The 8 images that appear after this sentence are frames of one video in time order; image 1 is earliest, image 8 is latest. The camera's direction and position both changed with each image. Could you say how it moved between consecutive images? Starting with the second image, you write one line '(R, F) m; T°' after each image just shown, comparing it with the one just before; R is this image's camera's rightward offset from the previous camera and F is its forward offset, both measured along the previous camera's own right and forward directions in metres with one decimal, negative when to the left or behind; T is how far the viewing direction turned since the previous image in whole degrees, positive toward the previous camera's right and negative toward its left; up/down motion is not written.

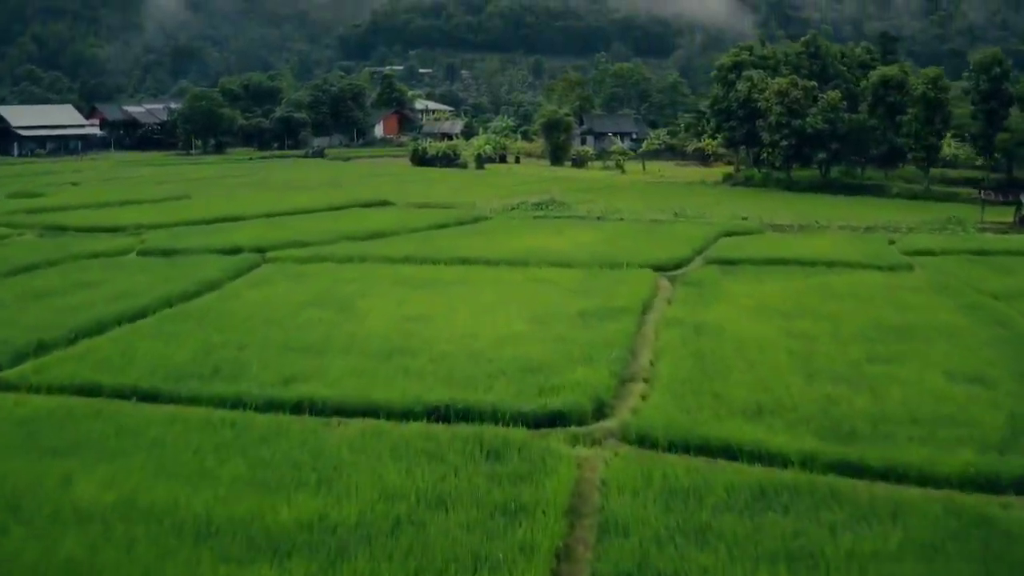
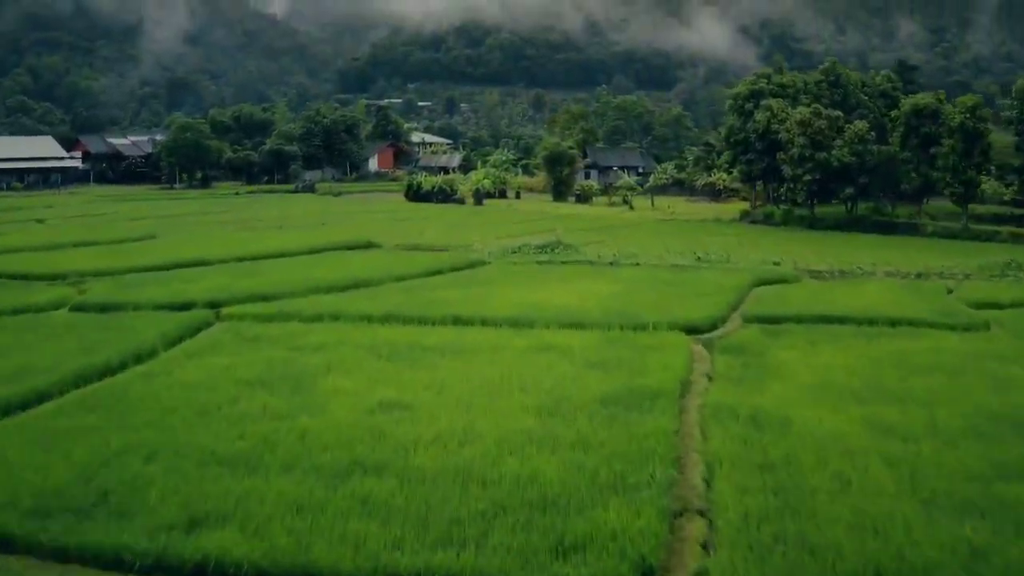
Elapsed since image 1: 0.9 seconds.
(0.0, +2.9) m; 0°
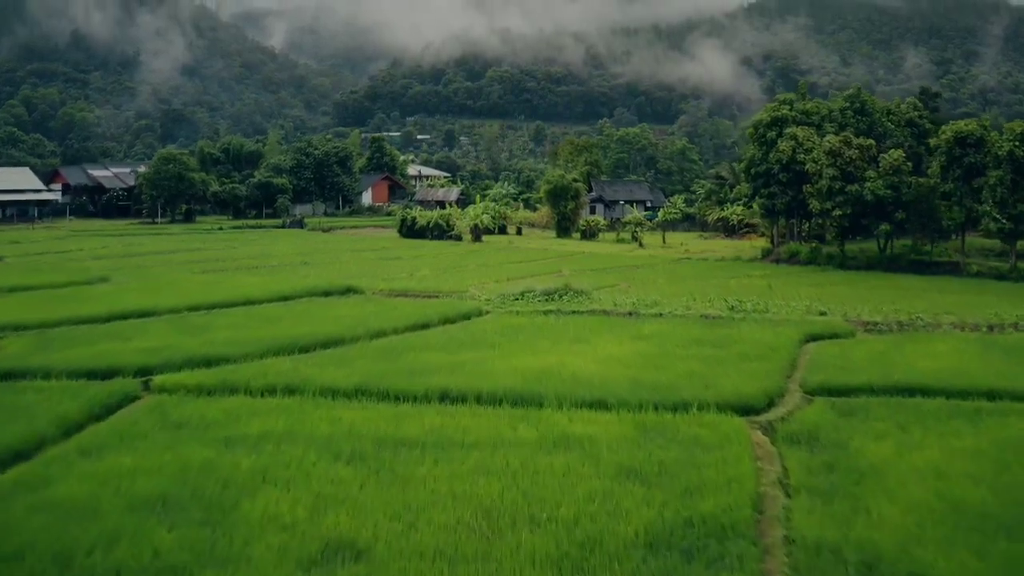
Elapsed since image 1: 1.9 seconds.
(0.0, +3.1) m; 0°
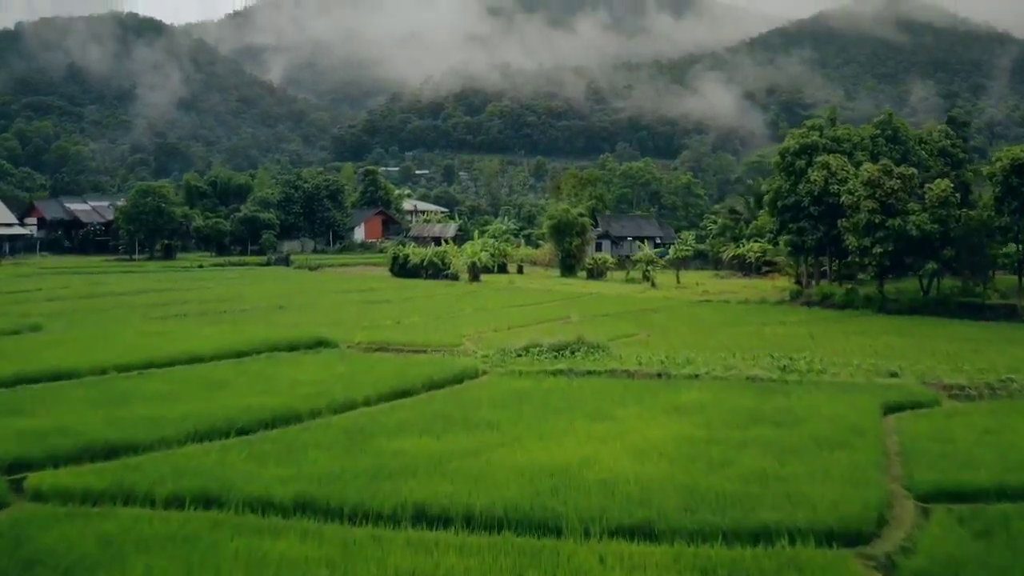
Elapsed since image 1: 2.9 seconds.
(0.0, +3.3) m; 0°
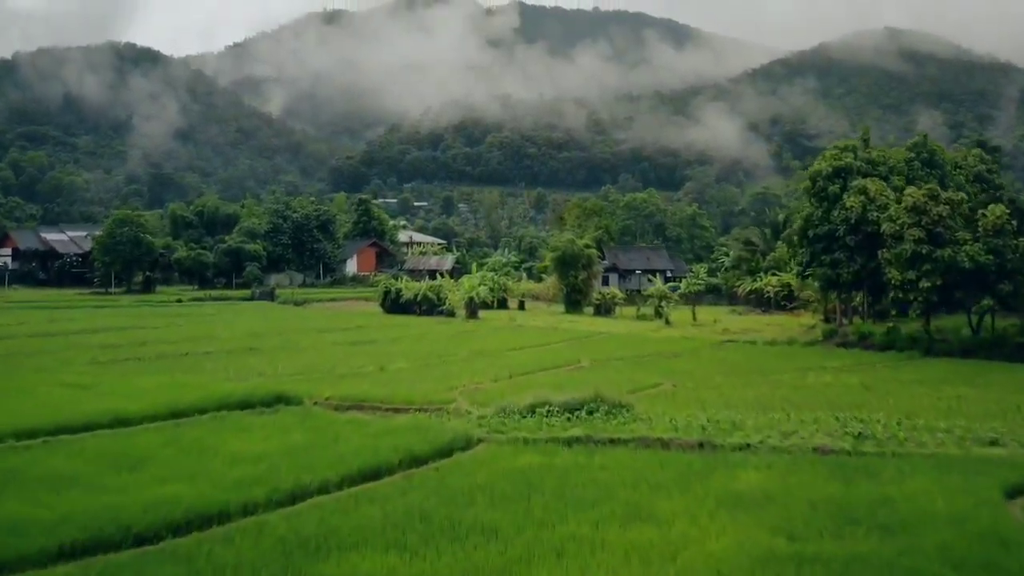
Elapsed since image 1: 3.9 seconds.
(0.0, +3.0) m; 0°
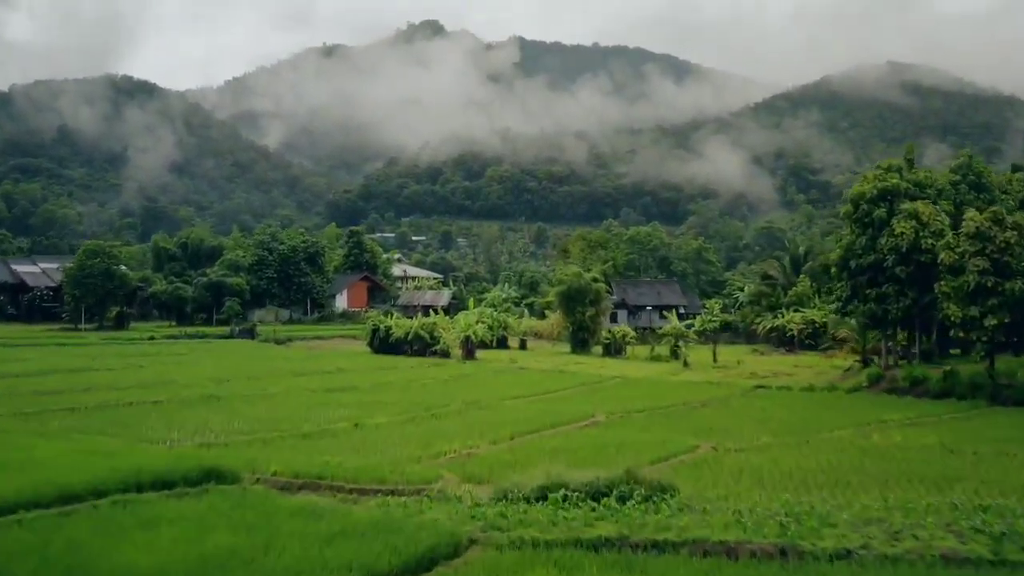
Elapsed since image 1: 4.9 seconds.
(0.0, +3.3) m; 0°
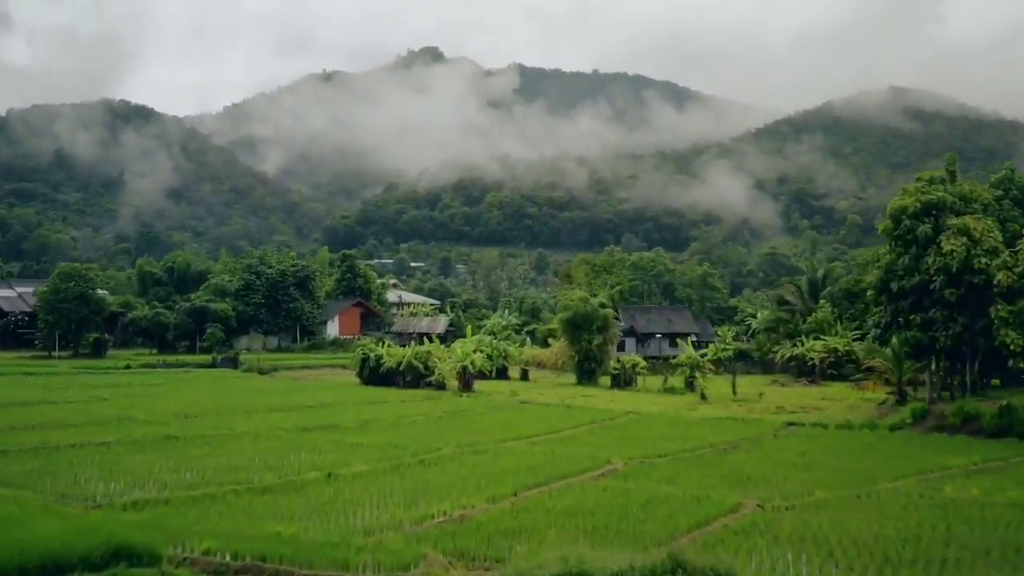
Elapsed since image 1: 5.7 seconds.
(0.0, +2.5) m; 0°
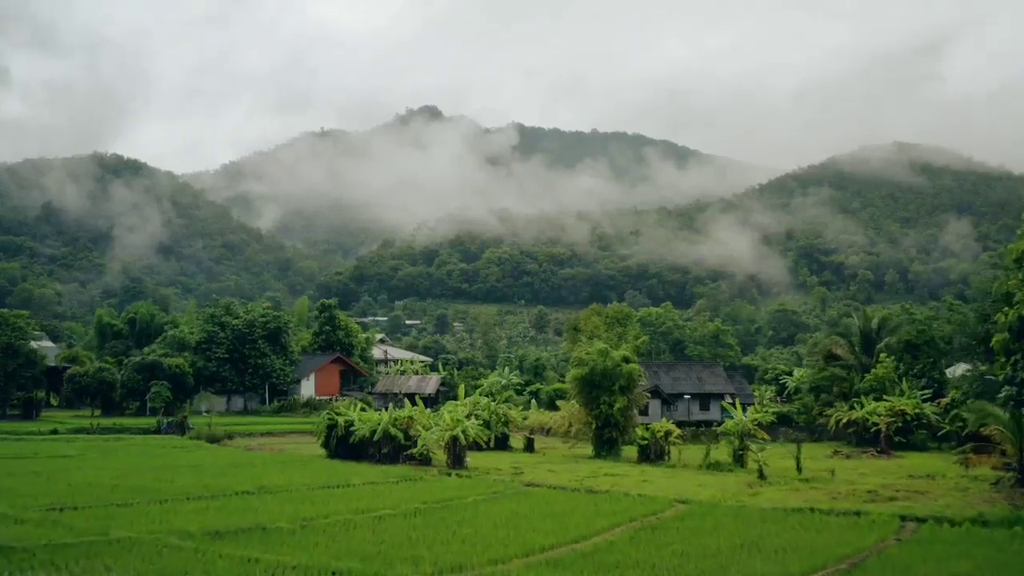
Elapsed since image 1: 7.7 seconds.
(-0.1, +5.9) m; 0°
